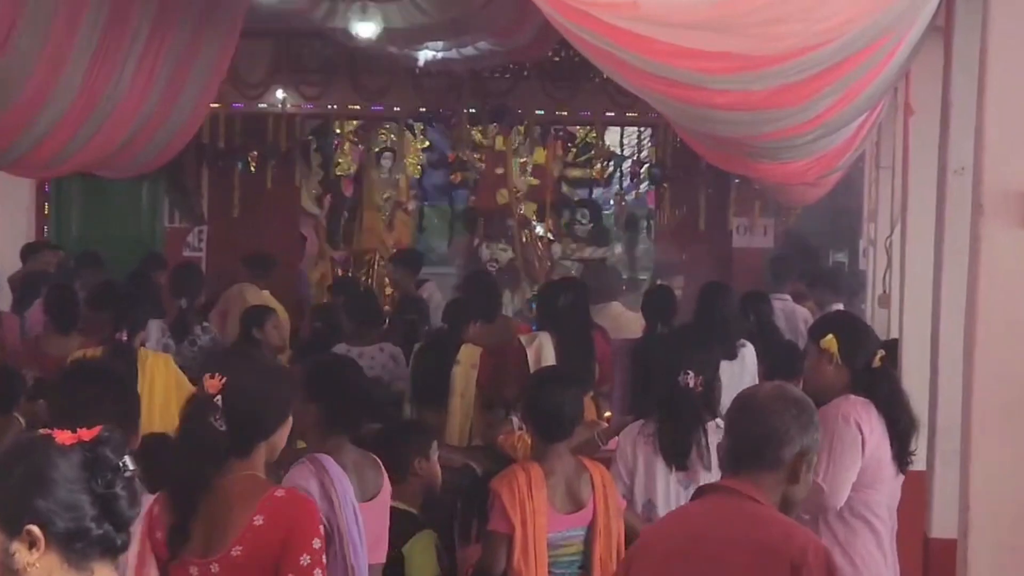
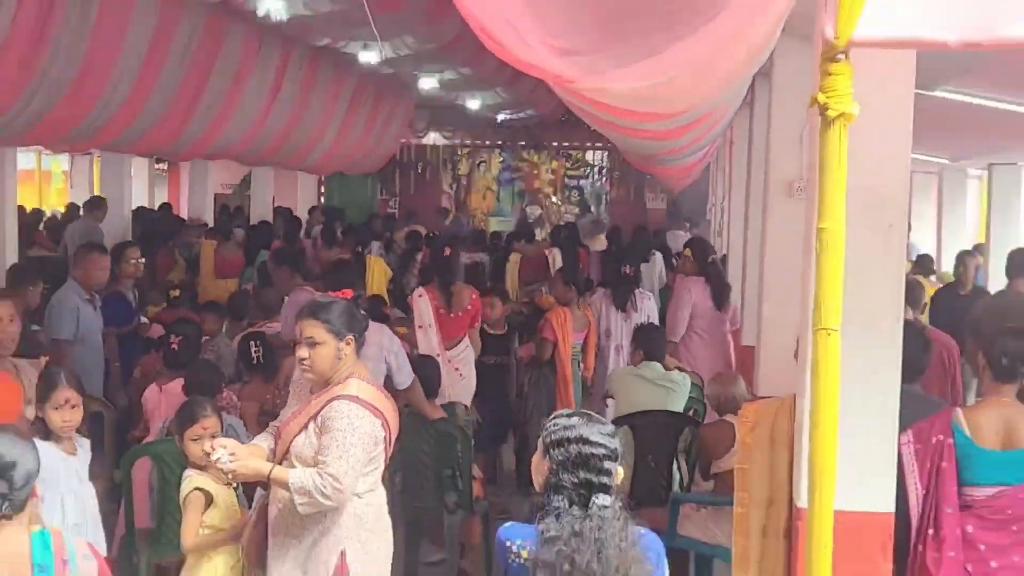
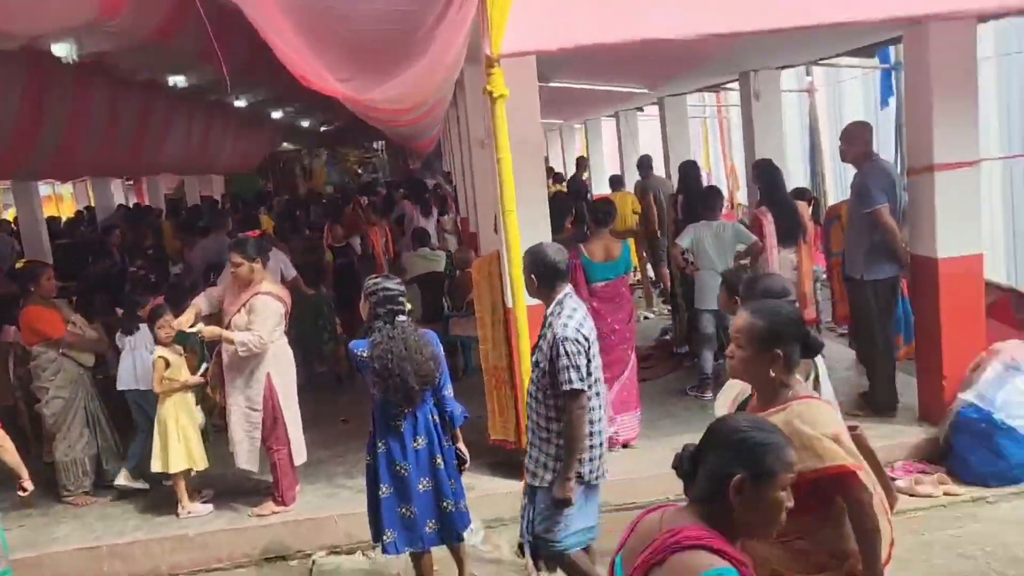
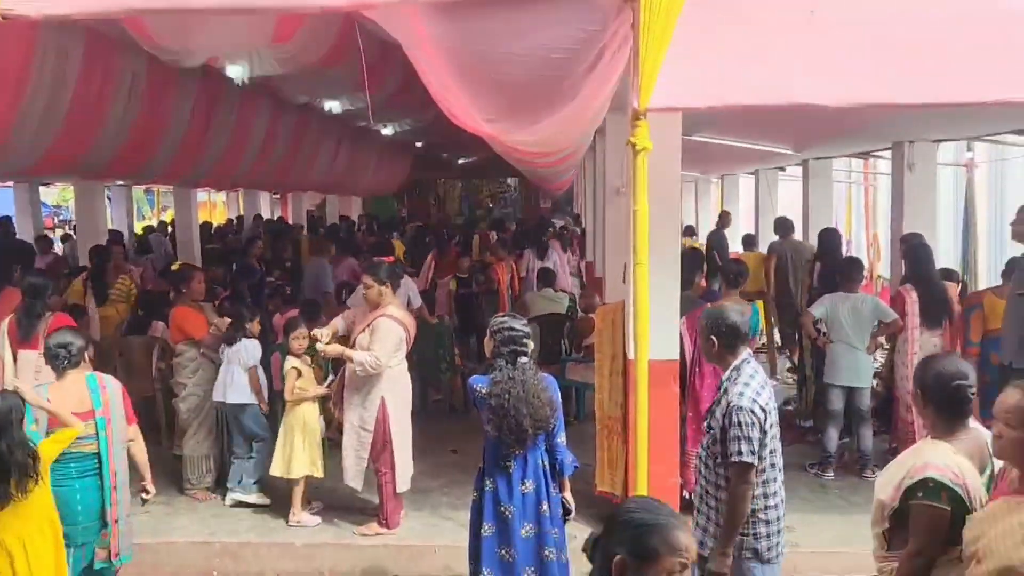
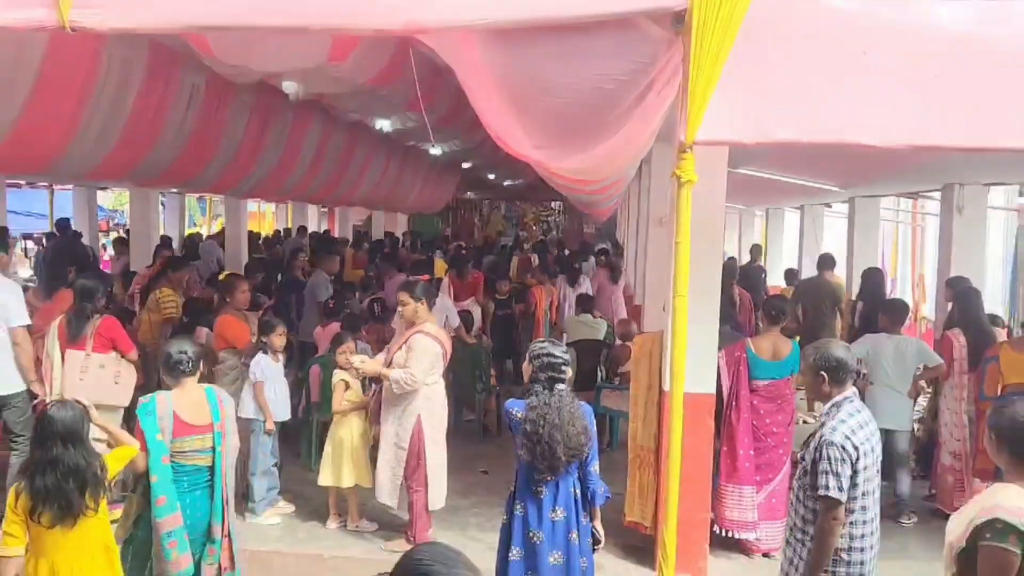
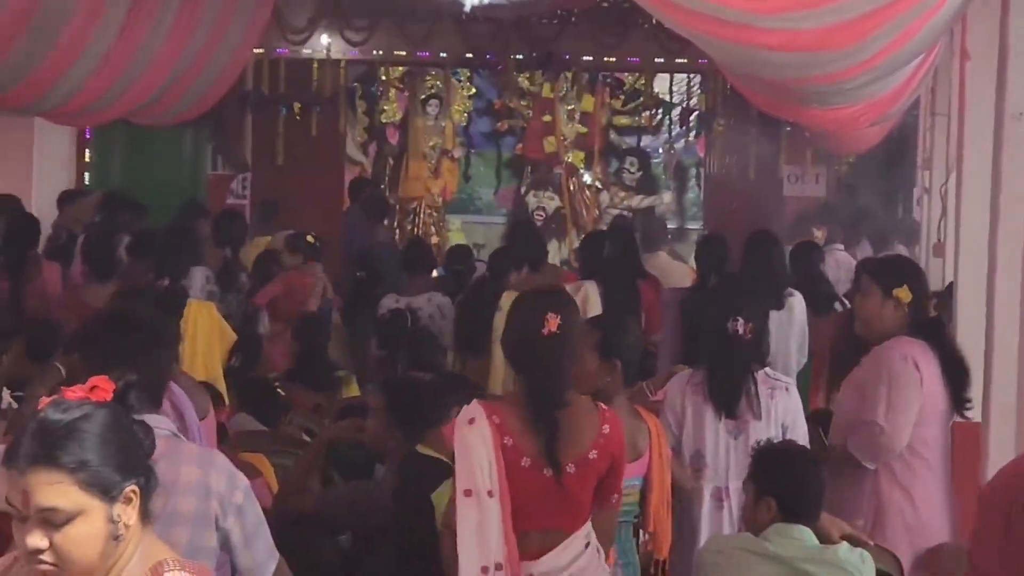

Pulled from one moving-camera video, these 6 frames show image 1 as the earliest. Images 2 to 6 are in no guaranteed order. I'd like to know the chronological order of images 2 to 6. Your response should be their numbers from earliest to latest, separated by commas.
6, 2, 5, 4, 3
